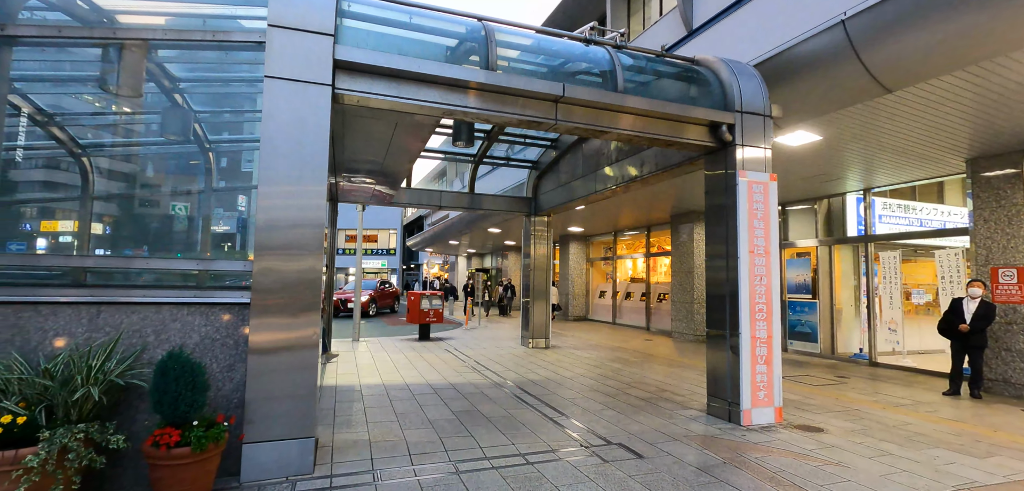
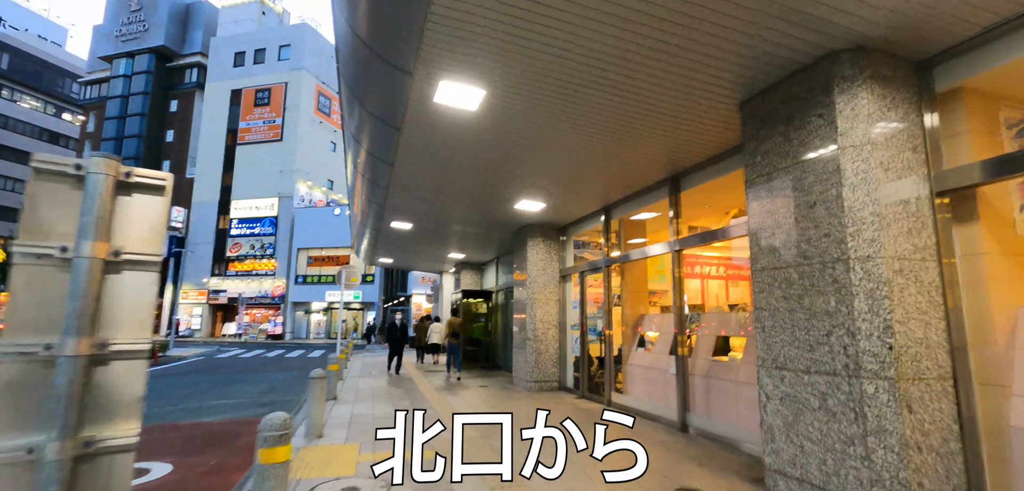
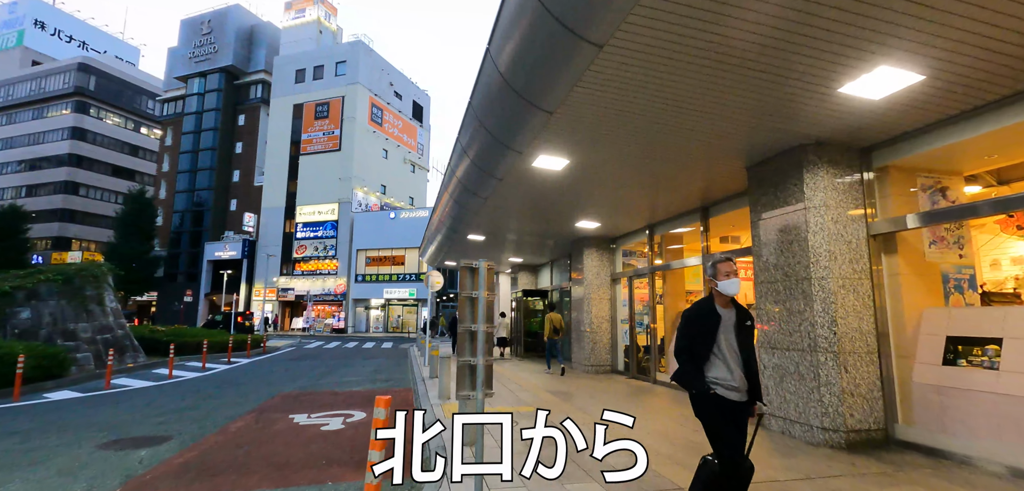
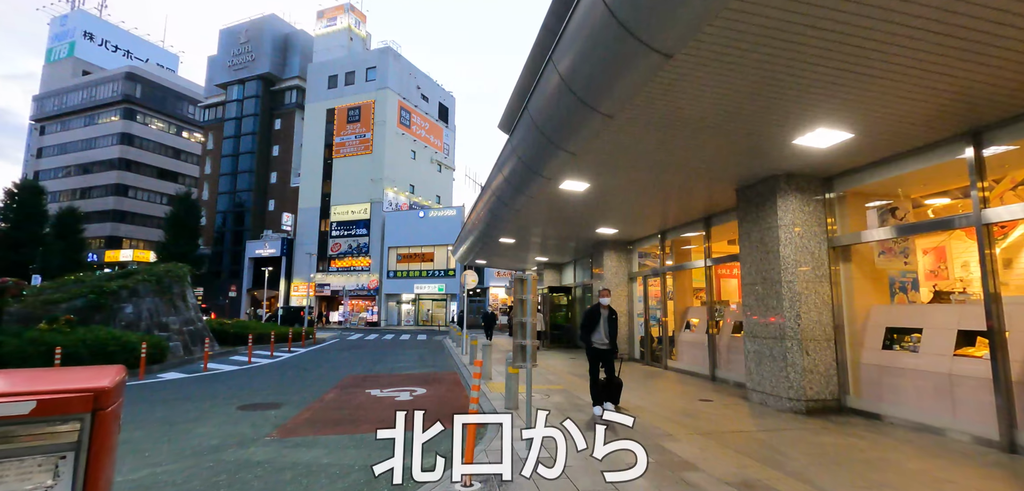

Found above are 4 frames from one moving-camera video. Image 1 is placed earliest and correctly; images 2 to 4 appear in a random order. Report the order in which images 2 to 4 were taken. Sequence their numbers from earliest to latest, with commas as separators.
4, 3, 2
